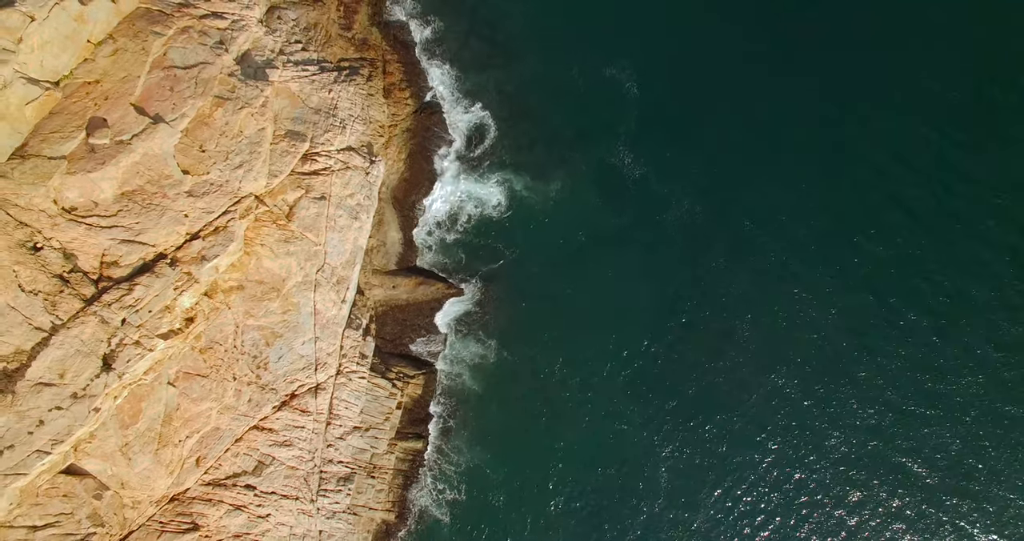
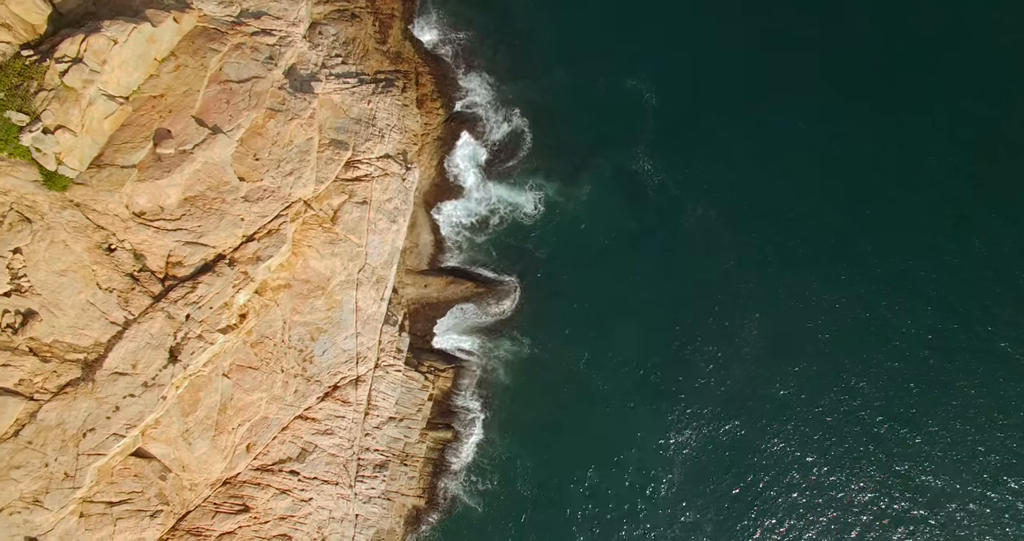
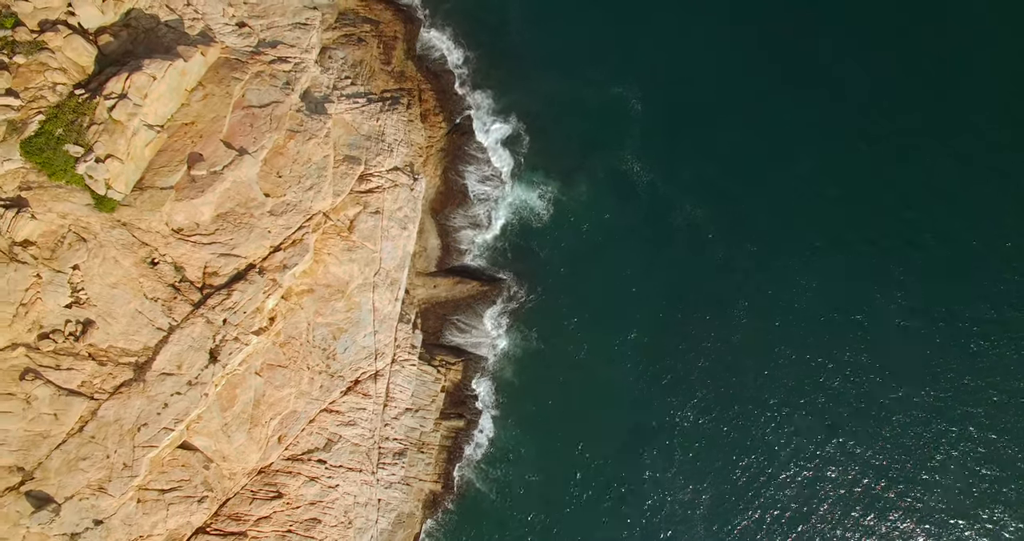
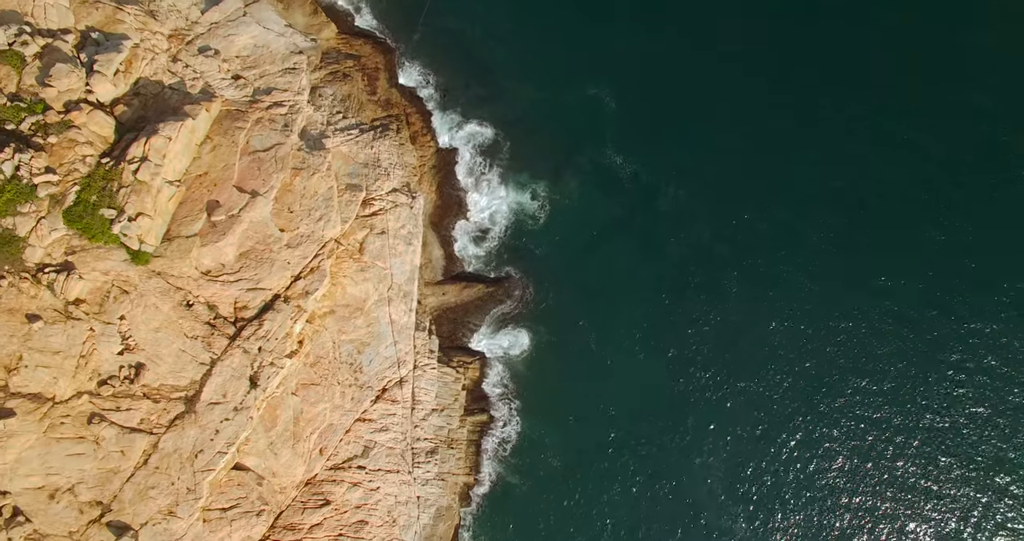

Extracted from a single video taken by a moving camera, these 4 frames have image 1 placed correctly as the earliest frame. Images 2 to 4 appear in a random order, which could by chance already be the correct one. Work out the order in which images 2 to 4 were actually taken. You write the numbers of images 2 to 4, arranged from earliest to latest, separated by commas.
2, 3, 4
